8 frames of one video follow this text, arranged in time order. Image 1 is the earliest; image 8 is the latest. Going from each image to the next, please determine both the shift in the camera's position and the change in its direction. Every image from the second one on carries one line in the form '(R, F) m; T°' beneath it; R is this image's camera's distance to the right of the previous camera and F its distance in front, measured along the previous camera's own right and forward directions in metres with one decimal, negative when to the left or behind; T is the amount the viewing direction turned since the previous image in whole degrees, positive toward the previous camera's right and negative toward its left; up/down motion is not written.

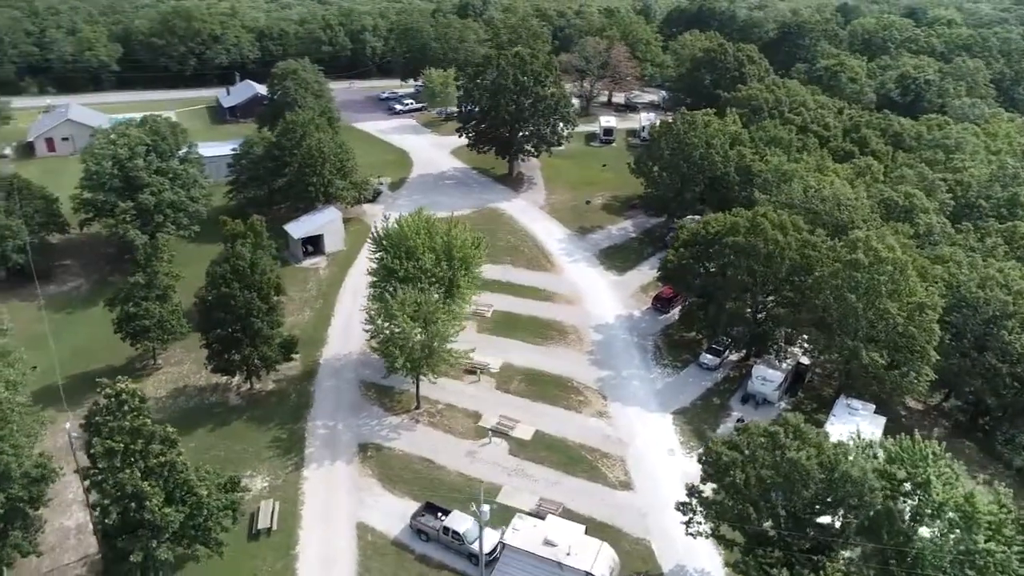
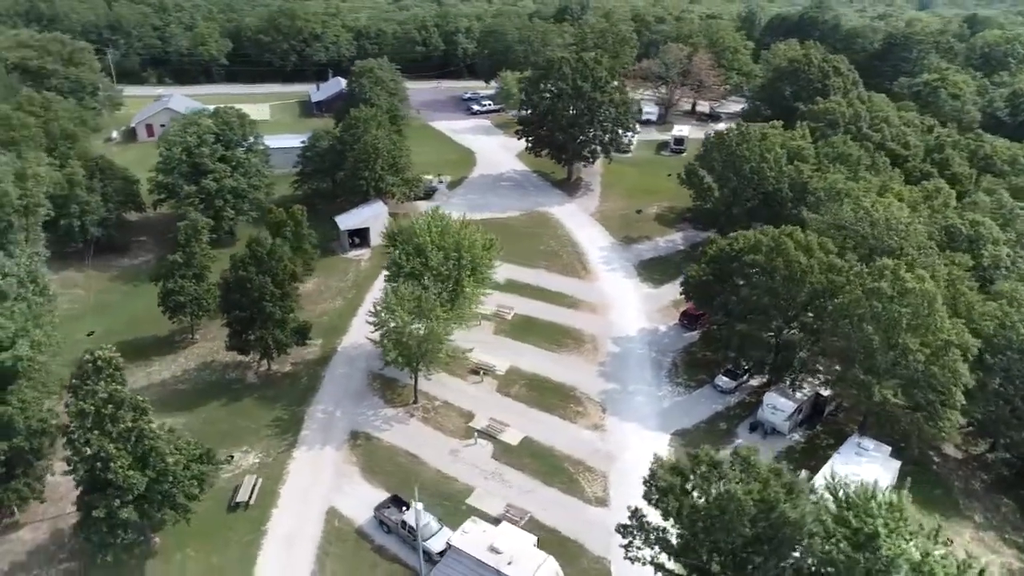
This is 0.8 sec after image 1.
(+5.3, +0.5) m; -8°
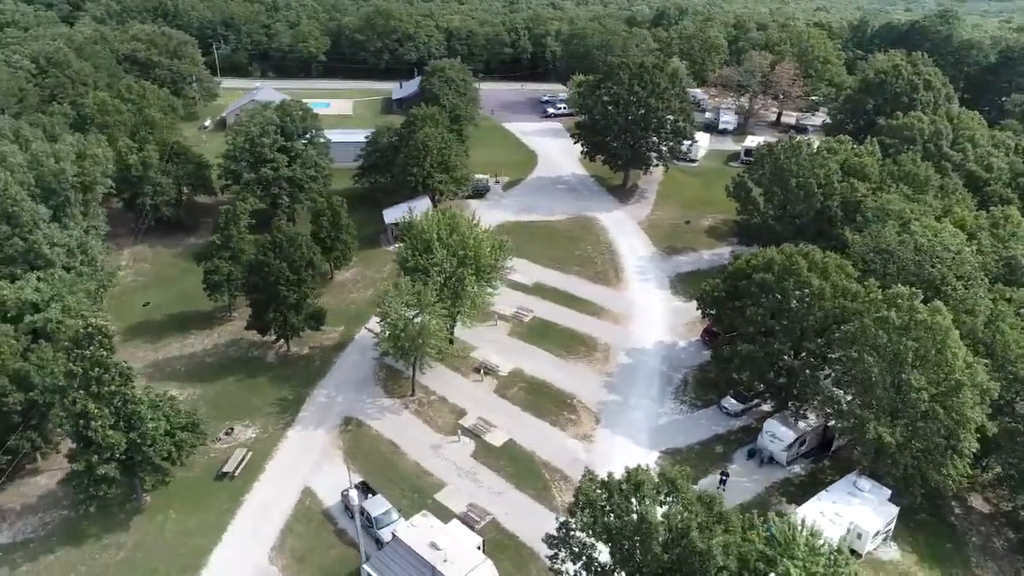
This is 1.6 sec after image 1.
(+5.5, +0.4) m; -8°
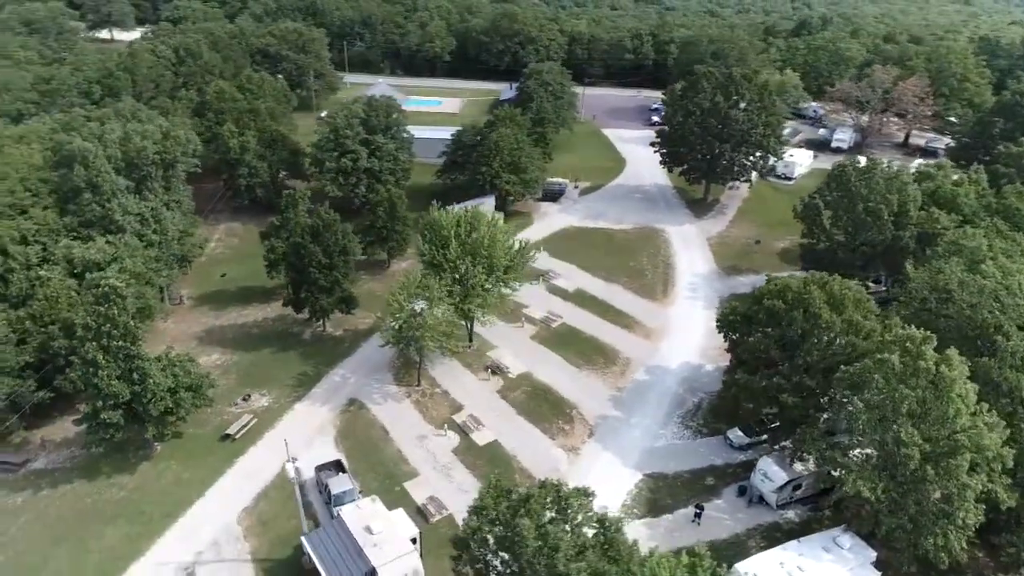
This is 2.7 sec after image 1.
(+7.1, +0.7) m; -11°
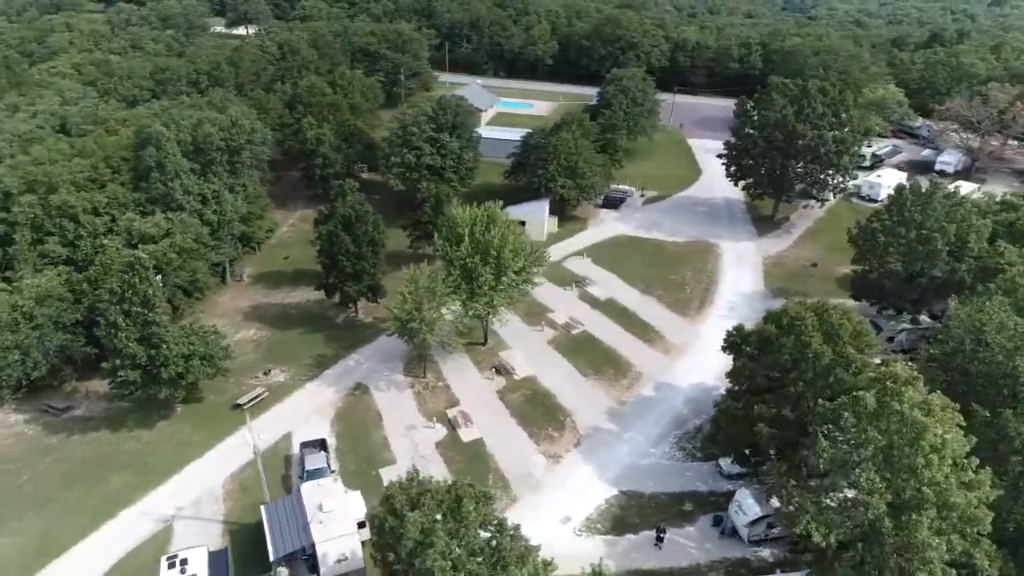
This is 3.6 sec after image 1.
(+6.2, +0.4) m; -10°
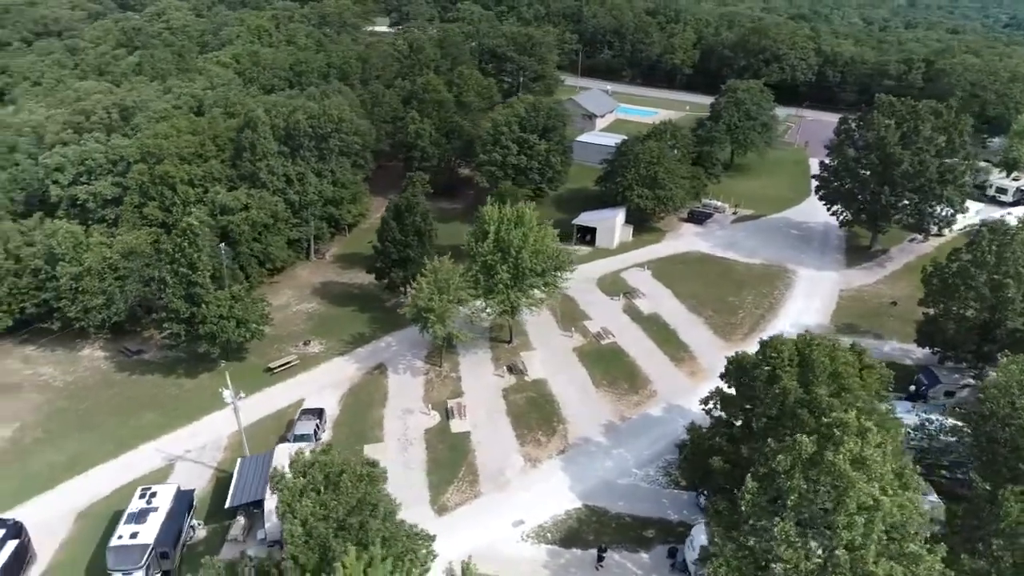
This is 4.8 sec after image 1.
(+7.9, +0.7) m; -13°
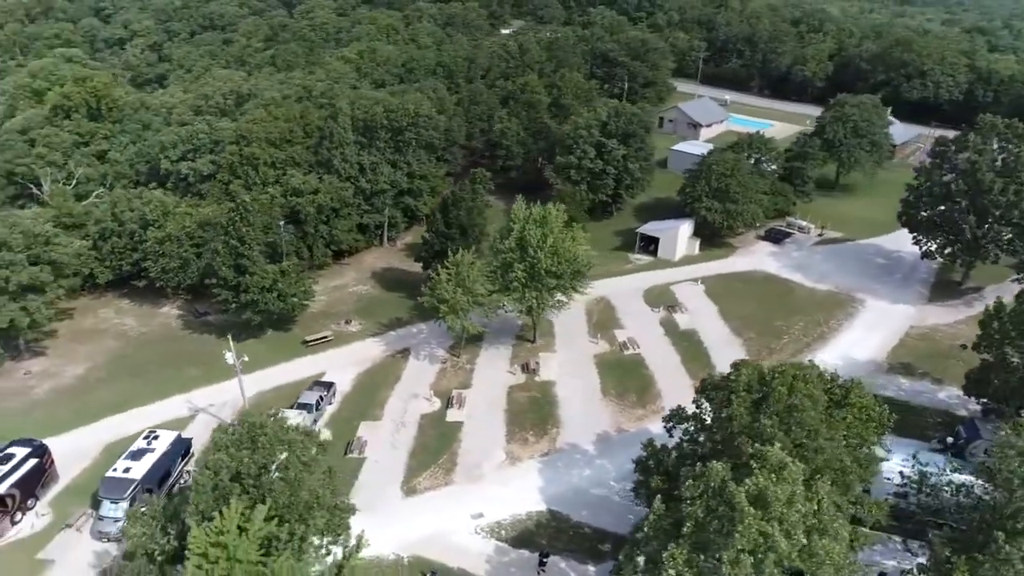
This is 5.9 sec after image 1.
(+7.0, +0.4) m; -11°
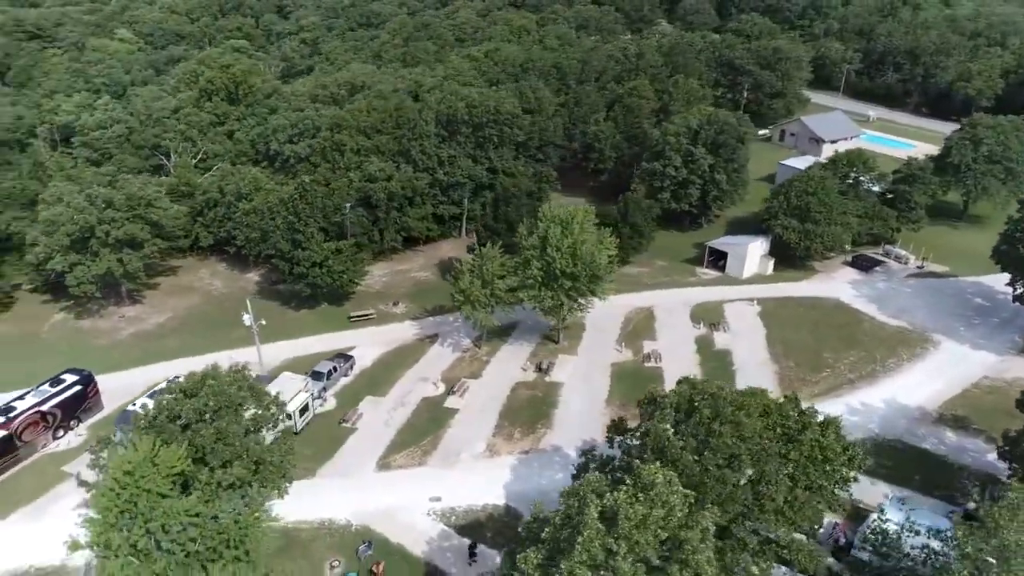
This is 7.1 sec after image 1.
(+7.8, +0.6) m; -13°
